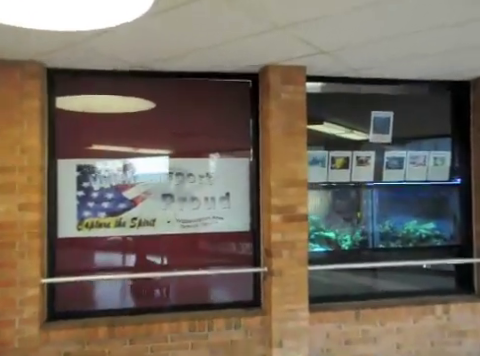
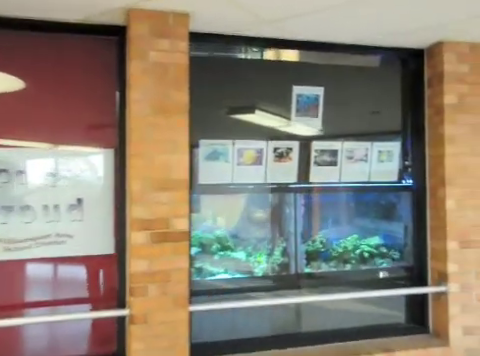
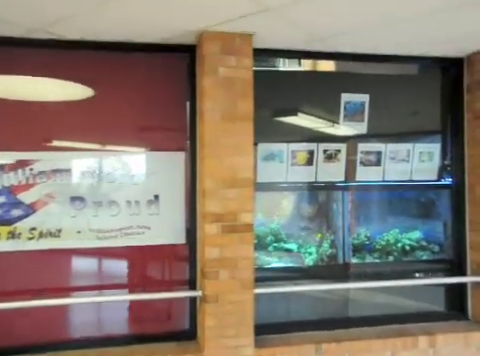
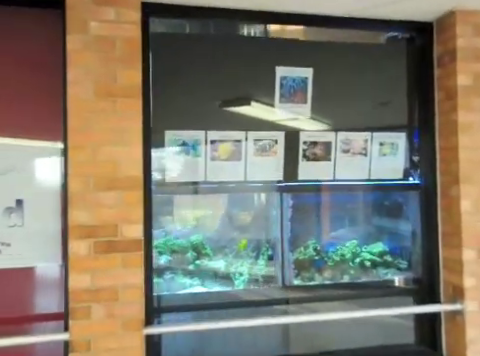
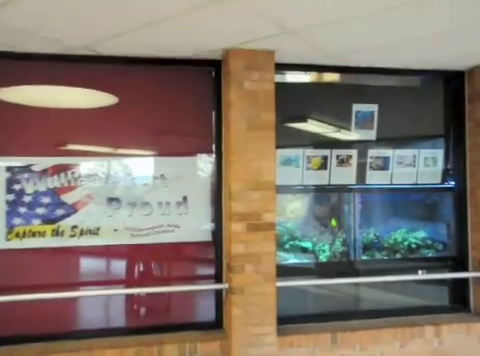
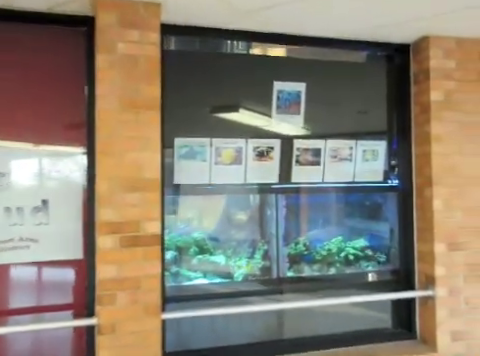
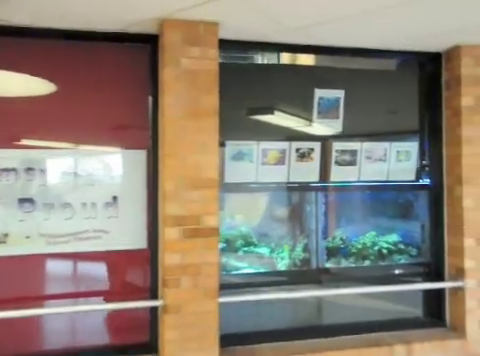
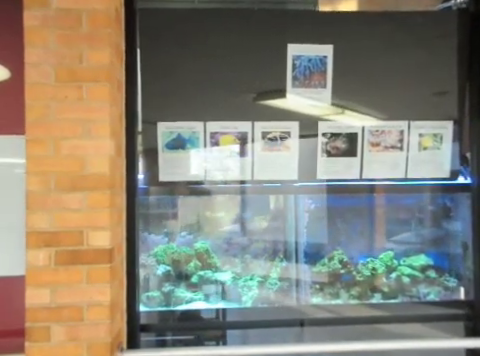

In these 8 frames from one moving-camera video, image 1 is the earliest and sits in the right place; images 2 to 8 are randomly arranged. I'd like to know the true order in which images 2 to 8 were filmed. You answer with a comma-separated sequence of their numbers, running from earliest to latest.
5, 3, 7, 2, 6, 4, 8
